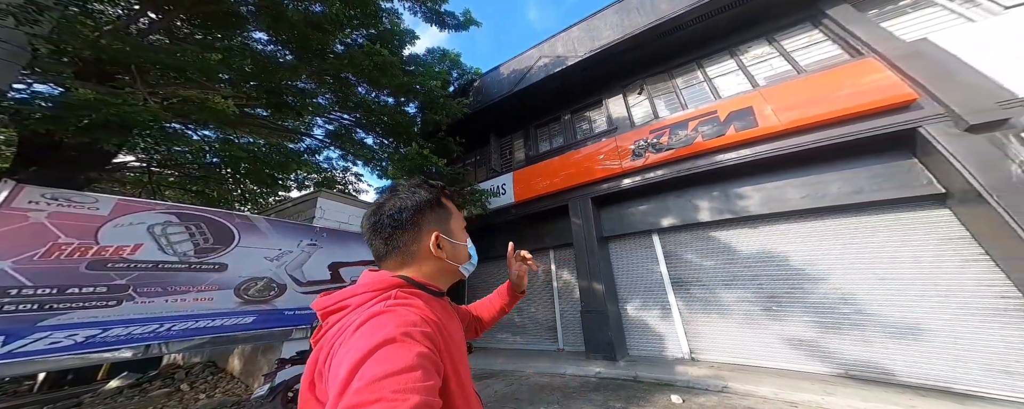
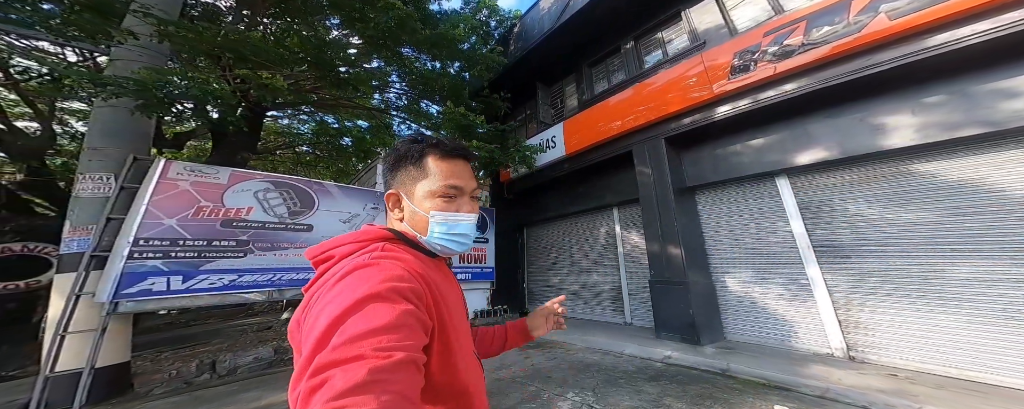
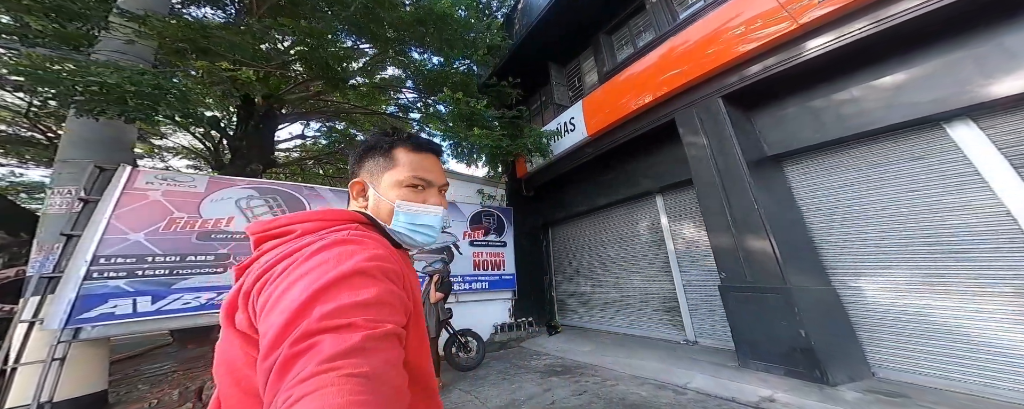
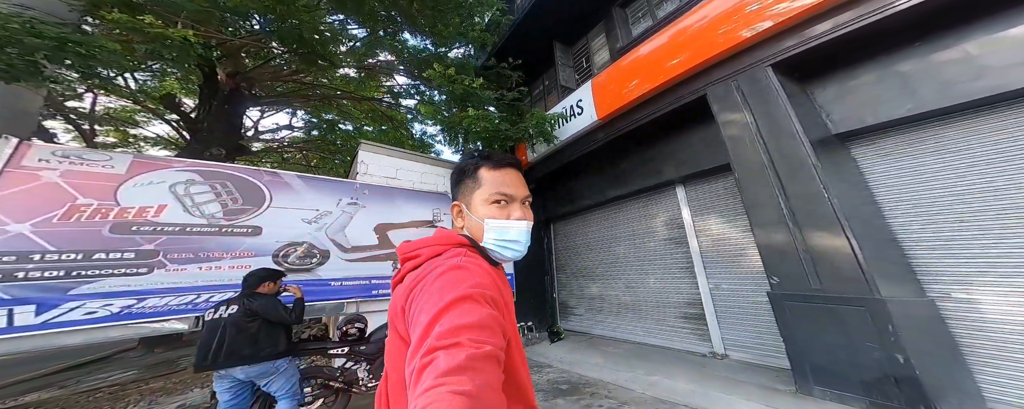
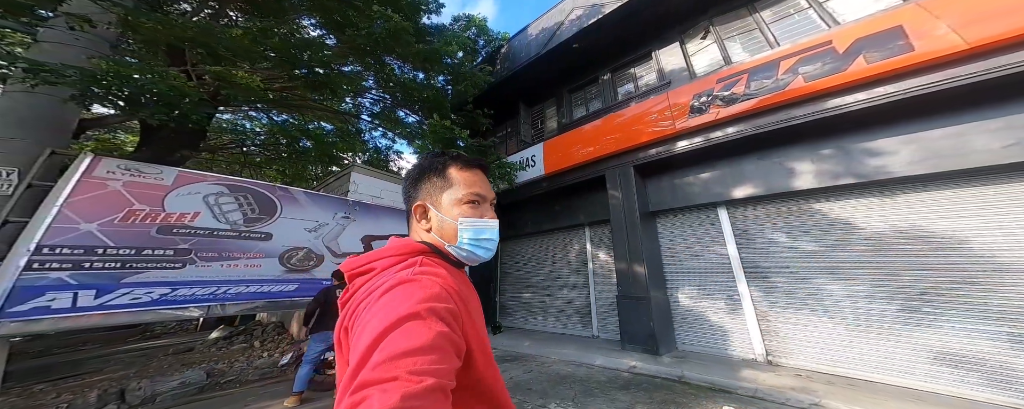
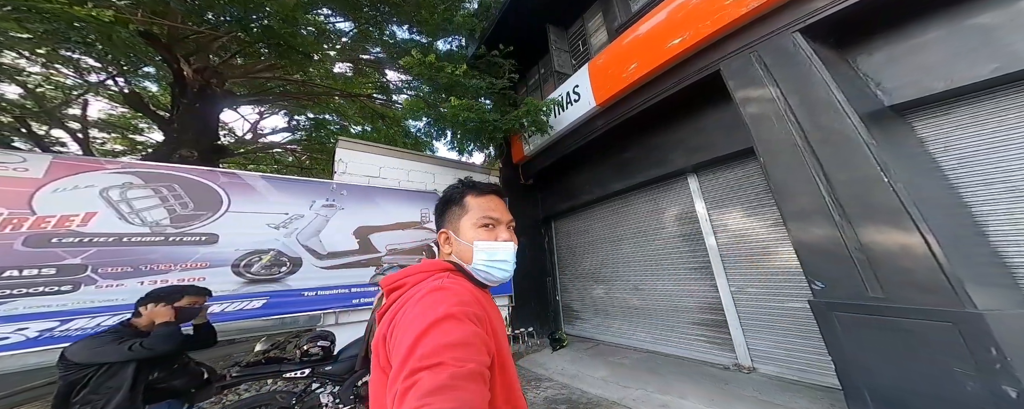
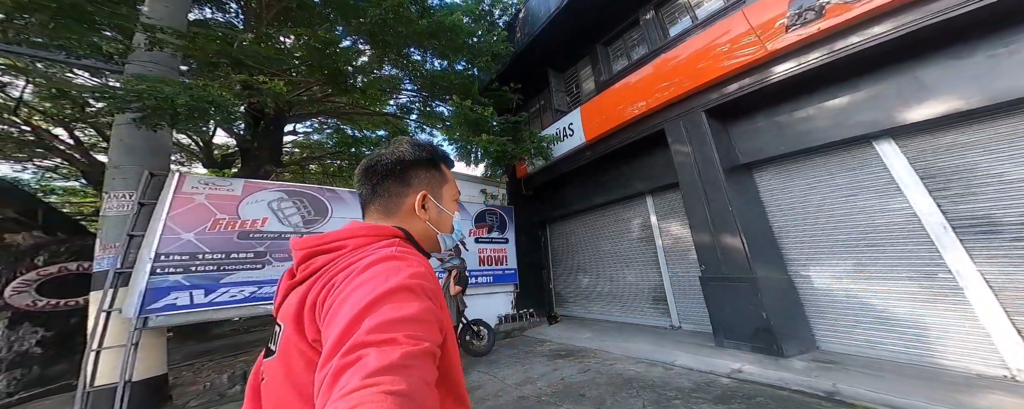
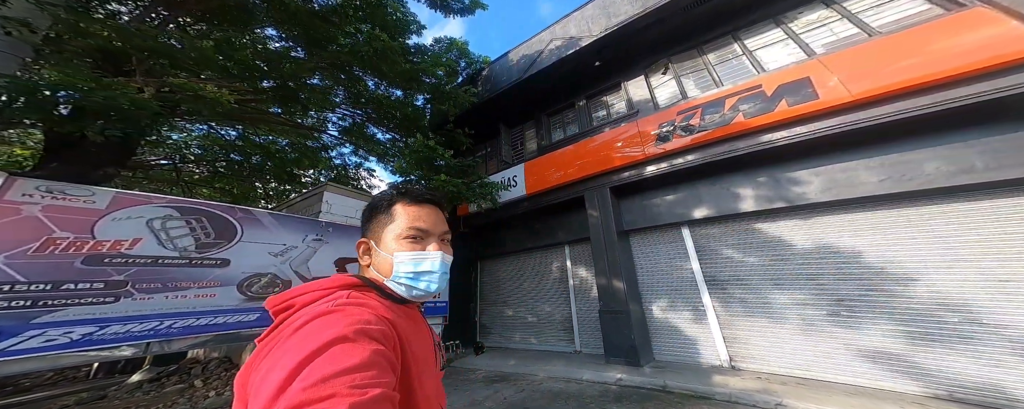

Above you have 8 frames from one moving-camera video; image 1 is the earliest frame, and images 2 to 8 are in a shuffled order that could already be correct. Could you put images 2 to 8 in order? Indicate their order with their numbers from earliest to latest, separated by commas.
8, 5, 2, 7, 3, 4, 6
